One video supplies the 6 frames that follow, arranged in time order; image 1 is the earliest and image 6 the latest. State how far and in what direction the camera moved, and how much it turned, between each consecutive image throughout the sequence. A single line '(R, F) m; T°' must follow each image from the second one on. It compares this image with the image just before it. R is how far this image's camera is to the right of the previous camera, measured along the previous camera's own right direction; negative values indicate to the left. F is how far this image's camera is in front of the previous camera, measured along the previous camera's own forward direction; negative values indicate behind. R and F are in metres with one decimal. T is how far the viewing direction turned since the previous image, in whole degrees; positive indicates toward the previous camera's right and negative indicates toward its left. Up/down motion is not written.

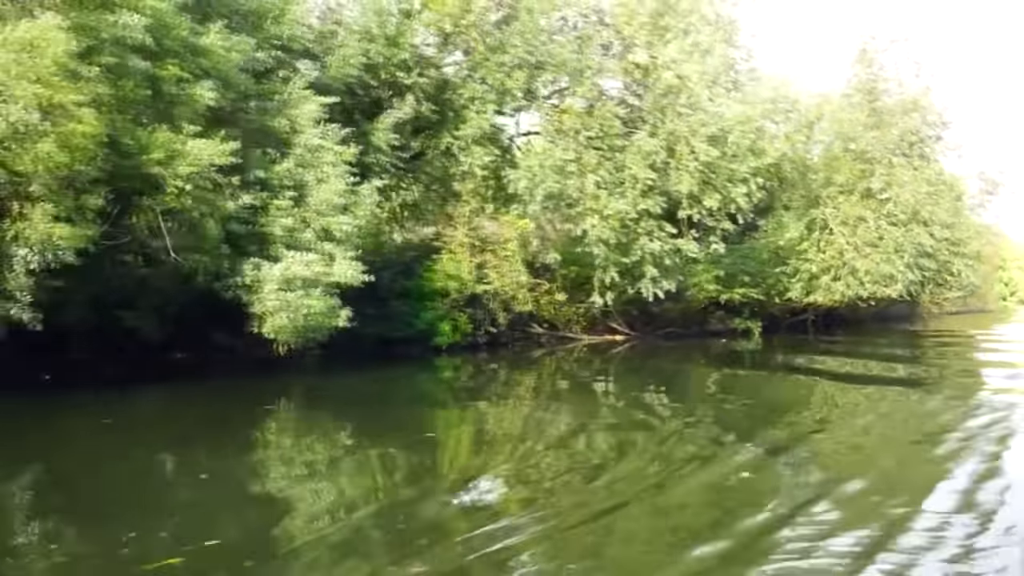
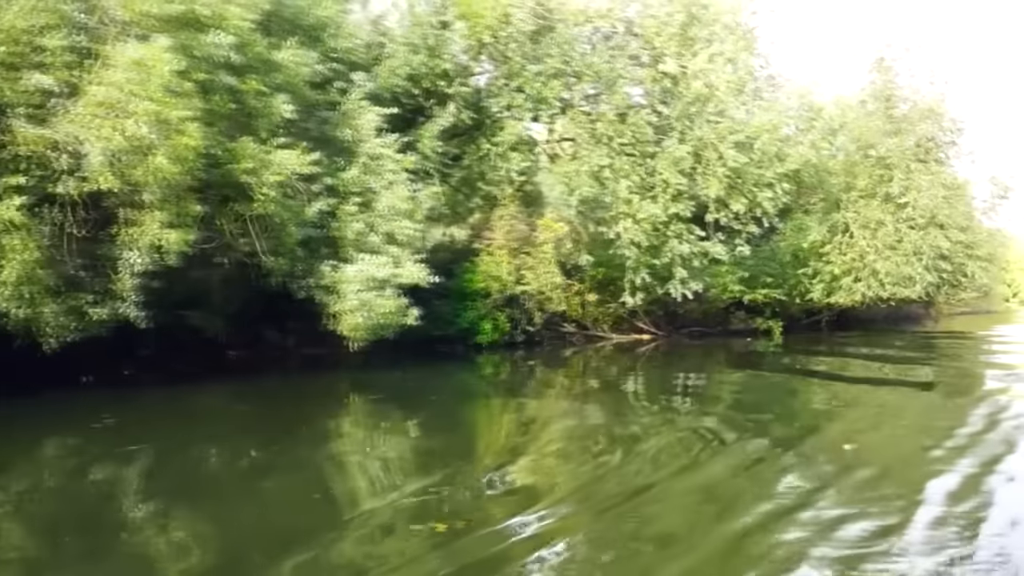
(-1.5, -1.1) m; 0°
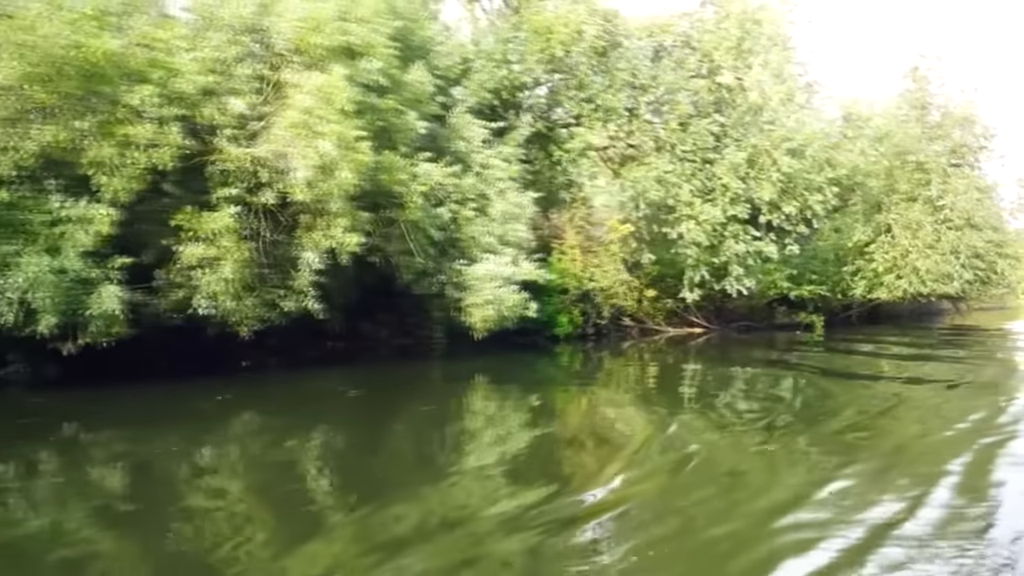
(-3.0, -2.2) m; 0°
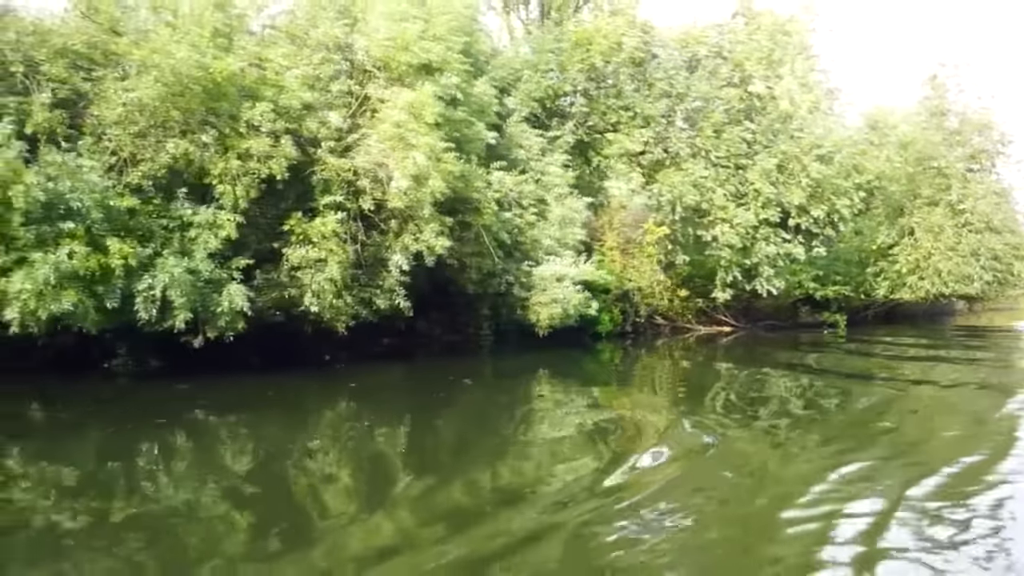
(-1.8, -1.4) m; 0°
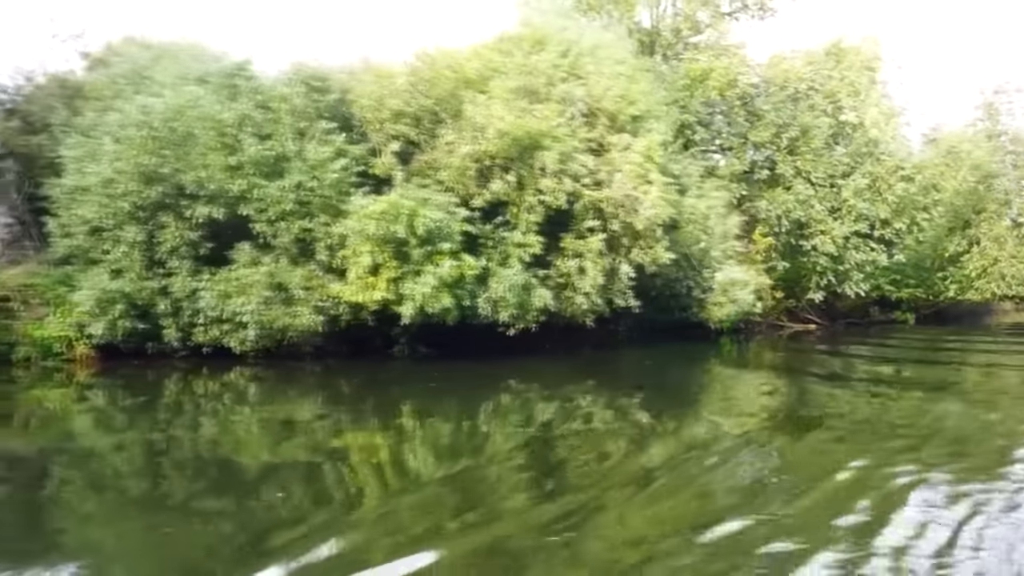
(-6.7, -5.0) m; 0°
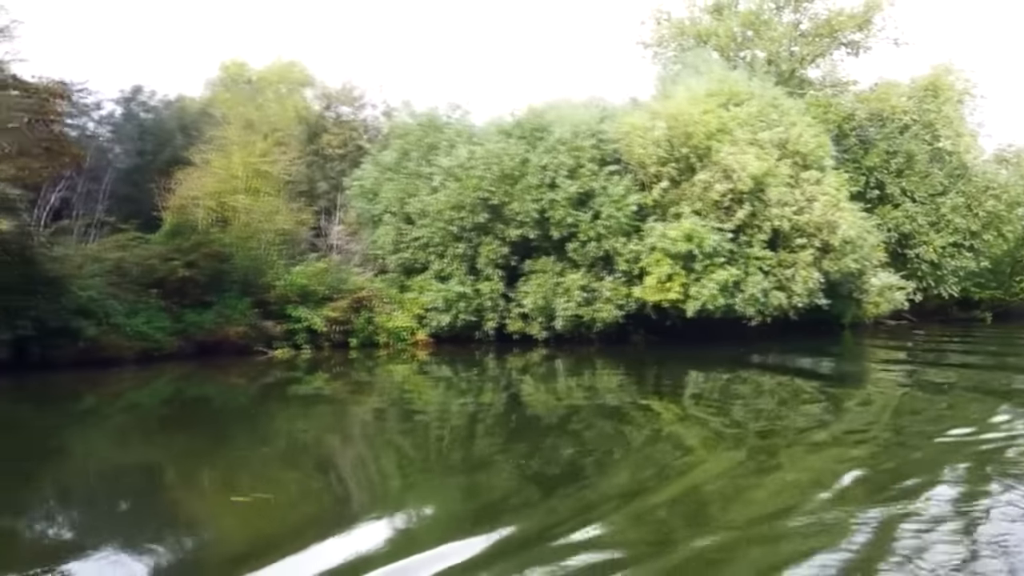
(-9.0, -6.8) m; 0°
